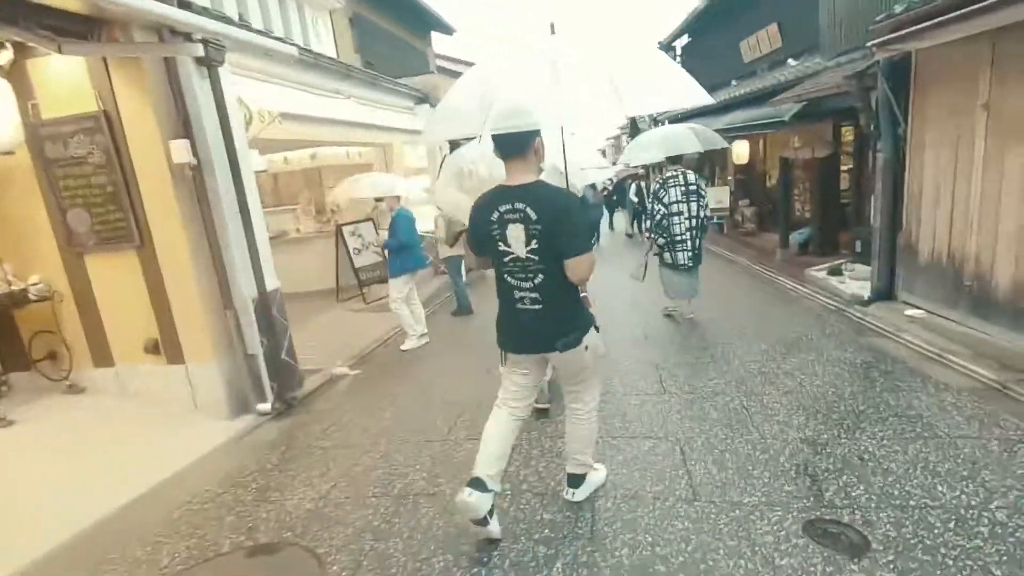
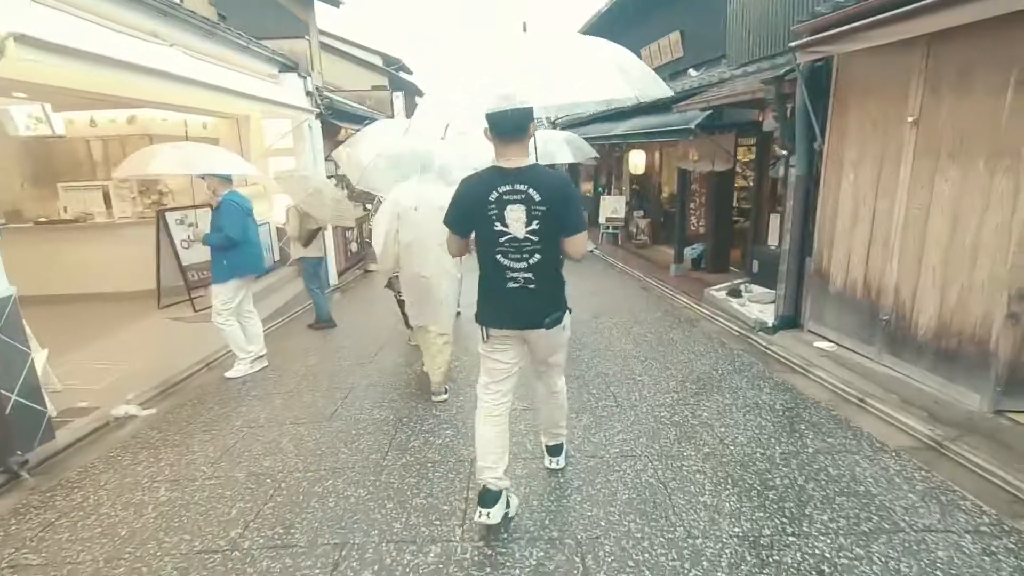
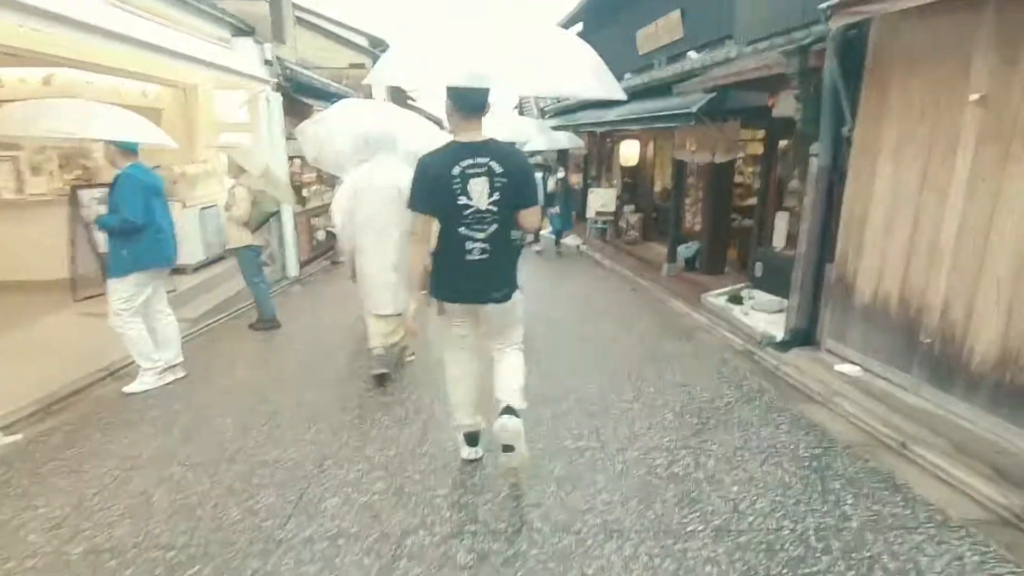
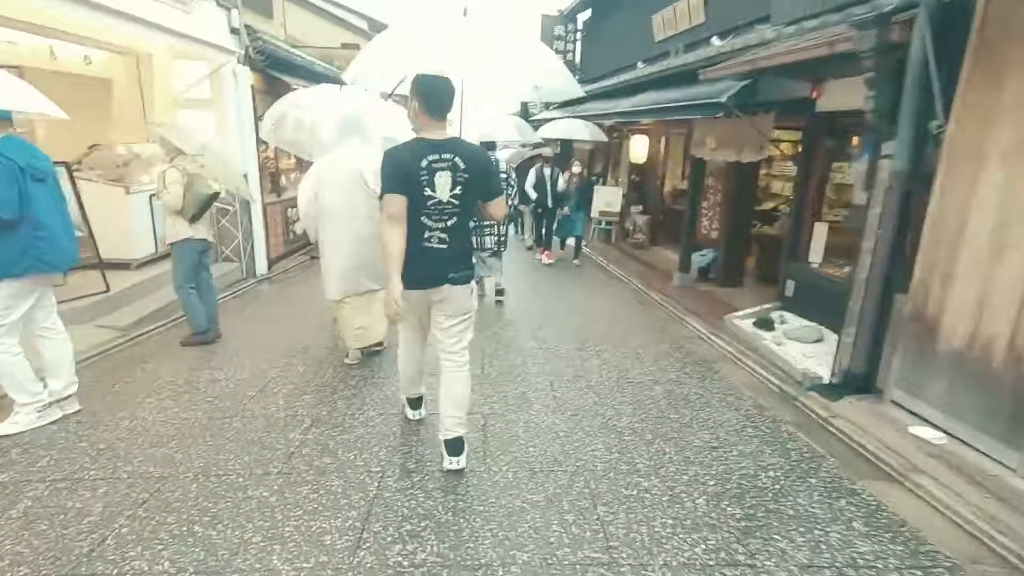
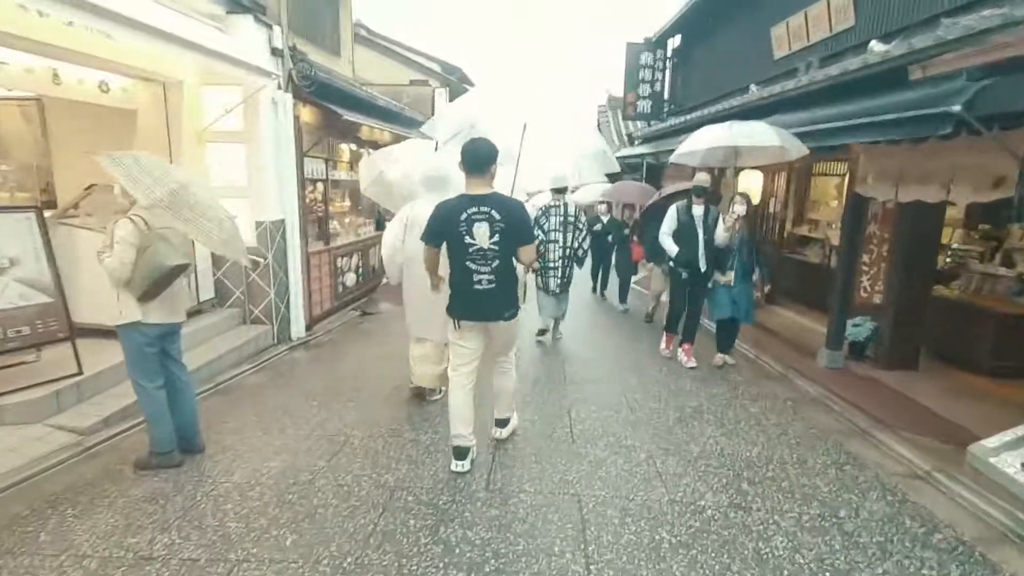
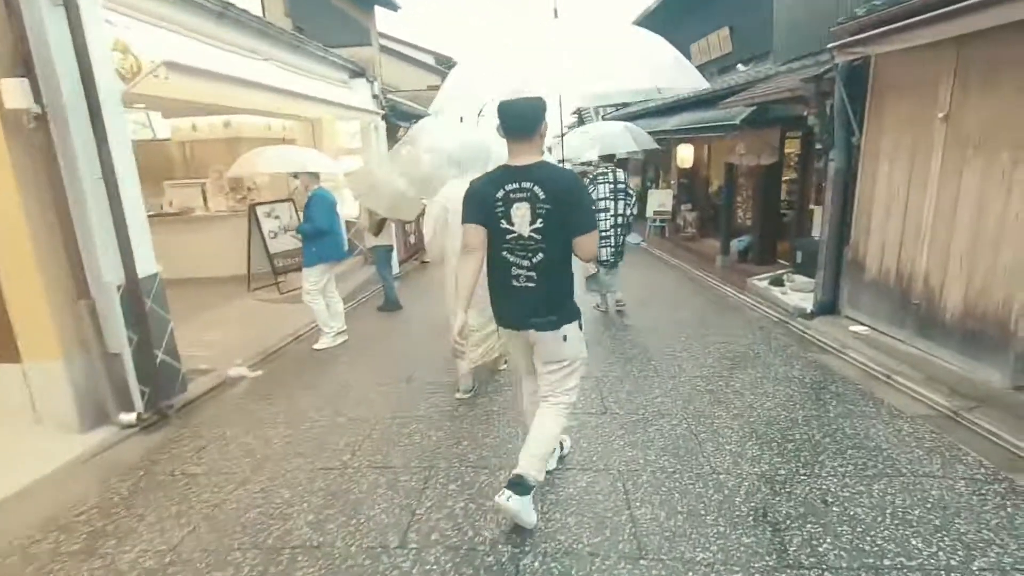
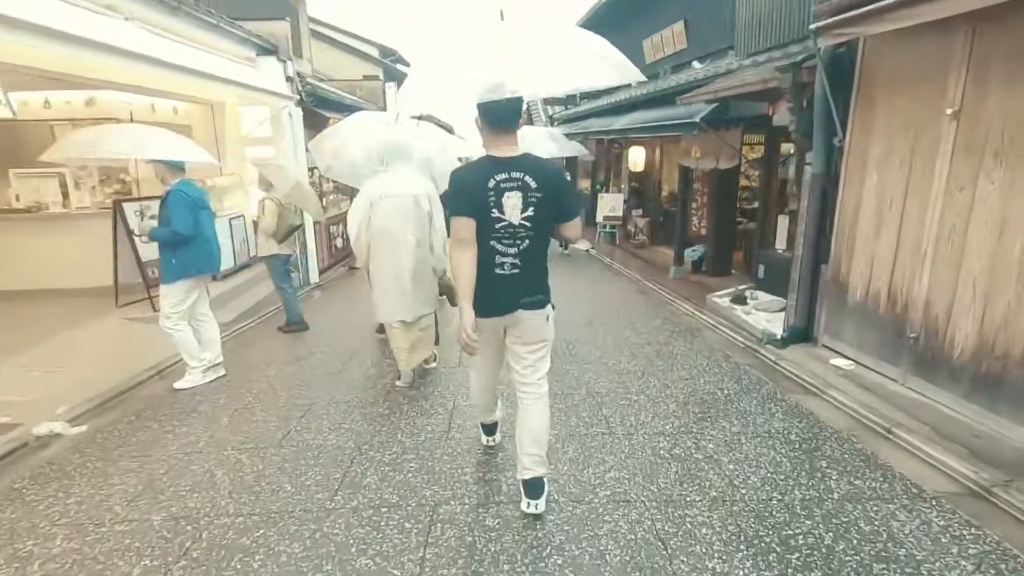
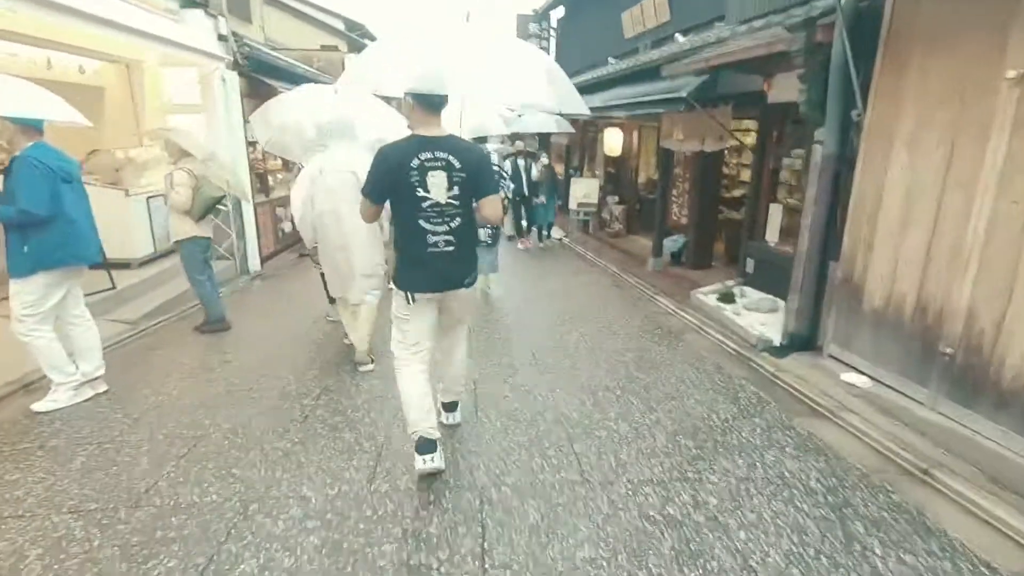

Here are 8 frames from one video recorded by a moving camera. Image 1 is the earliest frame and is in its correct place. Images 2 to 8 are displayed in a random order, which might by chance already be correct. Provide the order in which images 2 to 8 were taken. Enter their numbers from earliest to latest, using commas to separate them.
6, 2, 7, 3, 8, 4, 5
